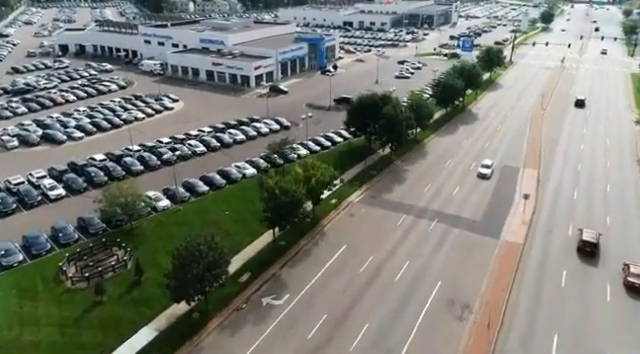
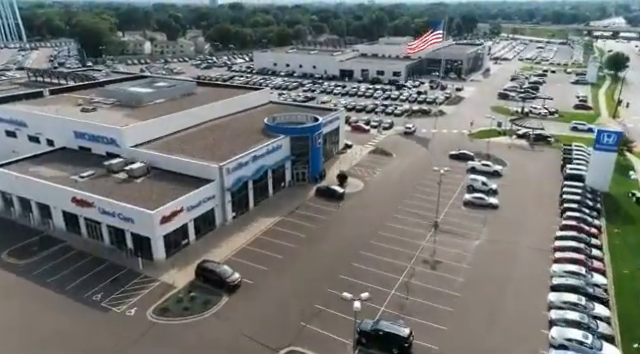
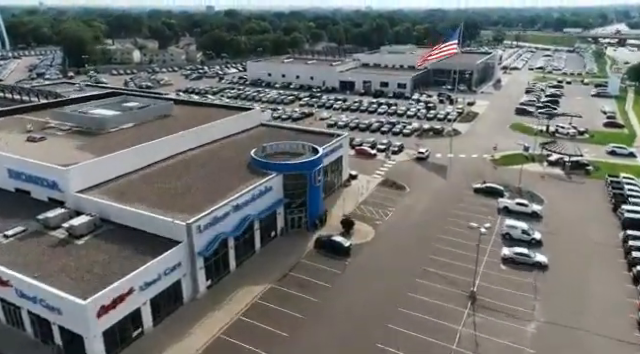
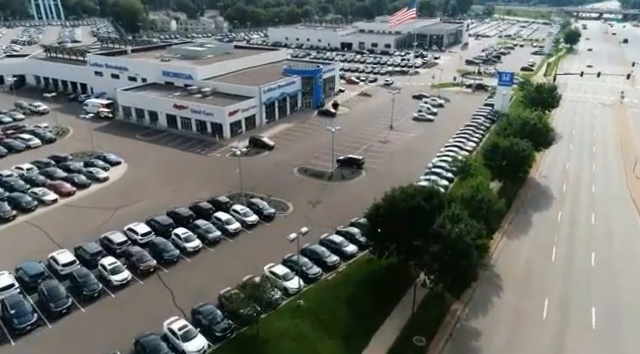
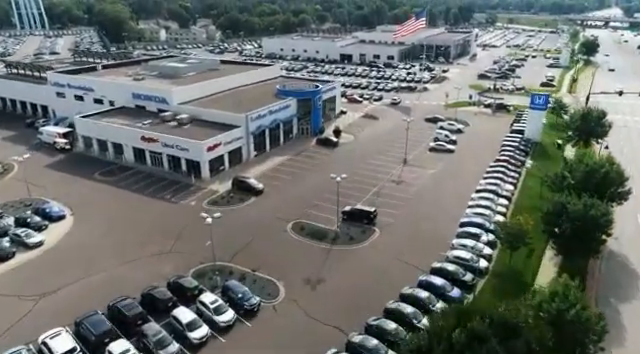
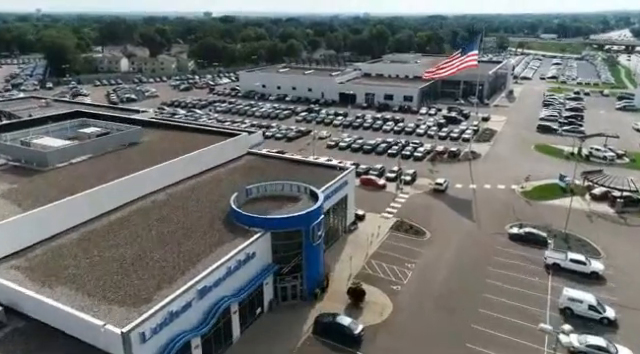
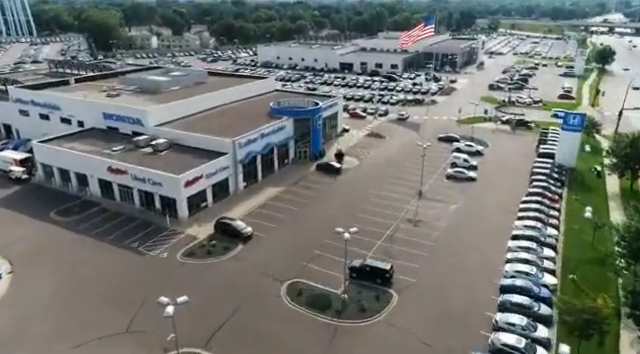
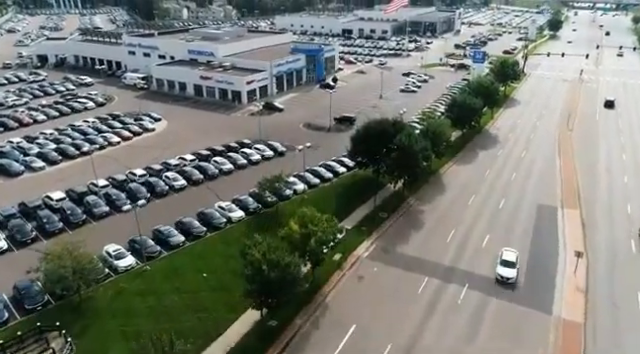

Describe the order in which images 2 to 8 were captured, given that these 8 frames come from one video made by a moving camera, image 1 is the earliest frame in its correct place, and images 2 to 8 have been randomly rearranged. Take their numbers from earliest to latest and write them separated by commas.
8, 4, 5, 7, 2, 3, 6
